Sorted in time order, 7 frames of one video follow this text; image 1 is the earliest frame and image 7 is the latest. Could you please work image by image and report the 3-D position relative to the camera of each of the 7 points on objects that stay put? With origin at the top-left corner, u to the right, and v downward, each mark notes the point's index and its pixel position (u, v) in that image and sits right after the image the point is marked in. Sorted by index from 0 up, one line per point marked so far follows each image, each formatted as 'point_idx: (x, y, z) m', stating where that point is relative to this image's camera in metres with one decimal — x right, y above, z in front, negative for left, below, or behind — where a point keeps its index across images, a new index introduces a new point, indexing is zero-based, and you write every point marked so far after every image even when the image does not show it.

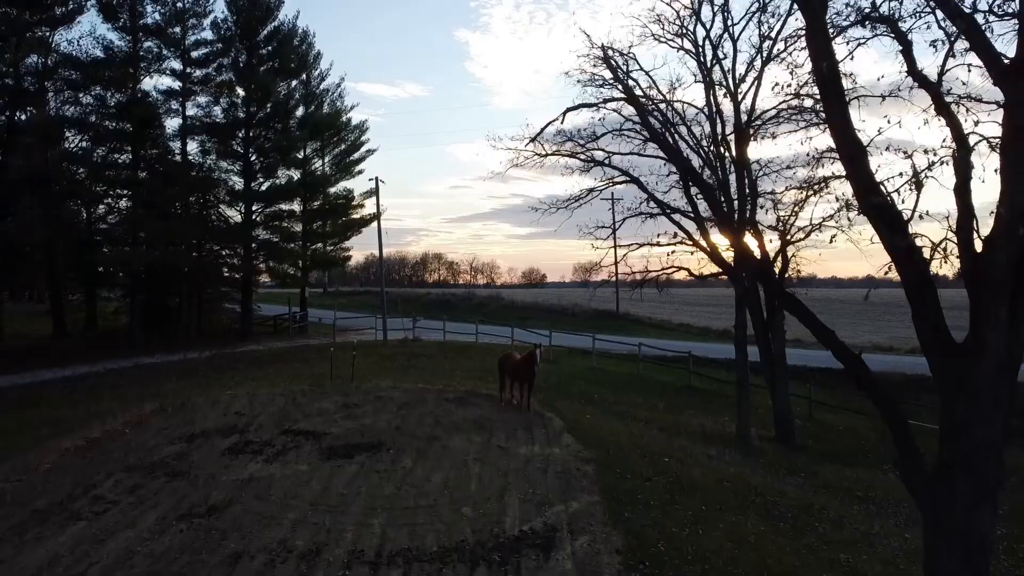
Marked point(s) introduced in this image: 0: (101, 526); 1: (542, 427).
0: (-3.7, -2.1, +8.7) m
1: (+0.4, -2.0, +14.2) m
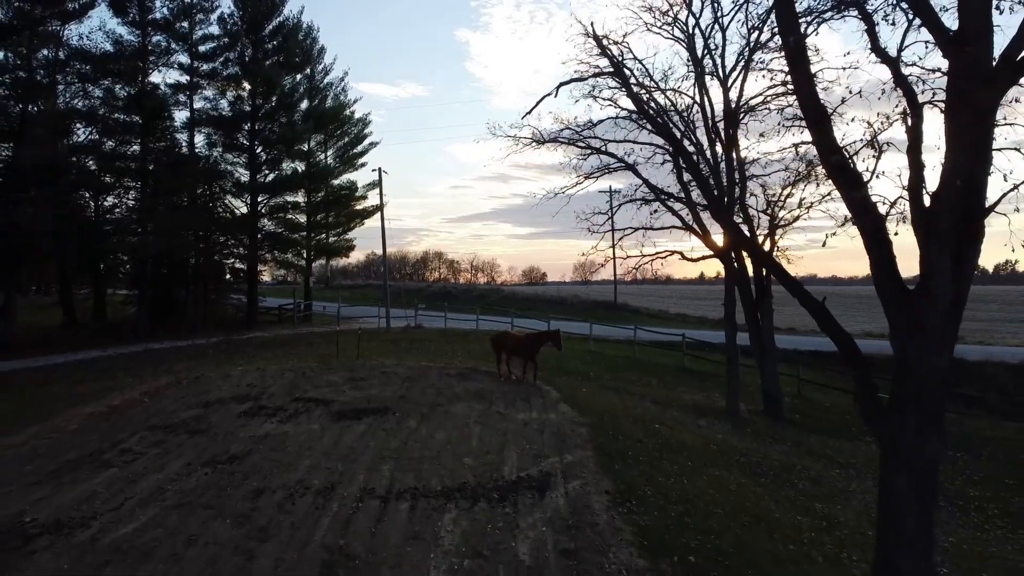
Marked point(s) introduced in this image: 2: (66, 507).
0: (-3.7, -1.8, +9.4) m
1: (+0.4, -1.7, +14.9) m
2: (-3.7, -1.8, +8.1) m
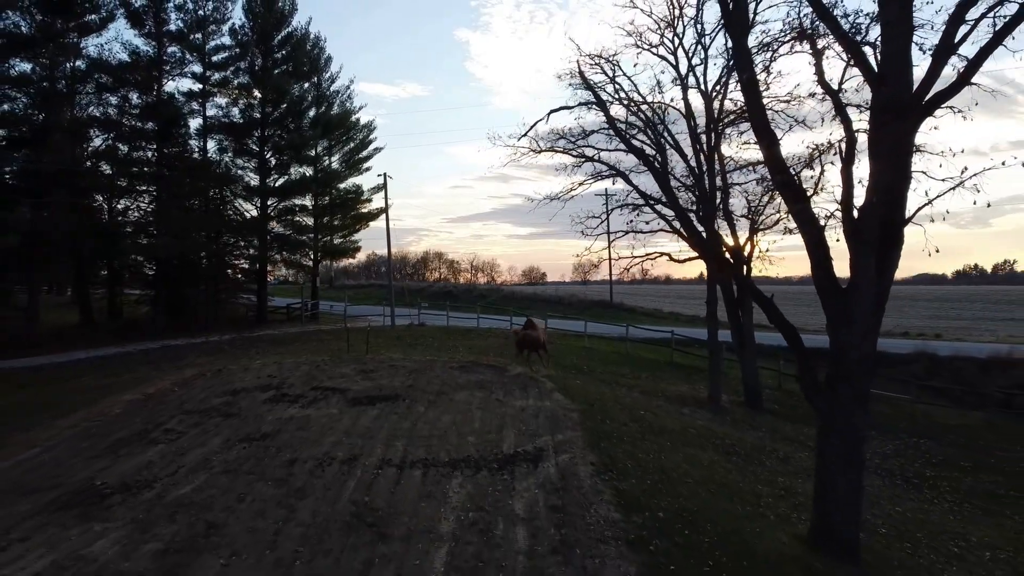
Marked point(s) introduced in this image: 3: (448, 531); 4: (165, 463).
0: (-3.7, -1.8, +10.8) m
1: (+0.4, -1.7, +16.3) m
2: (-3.8, -1.8, +9.5) m
3: (-0.5, -1.9, +7.7) m
4: (-3.6, -1.8, +9.9) m
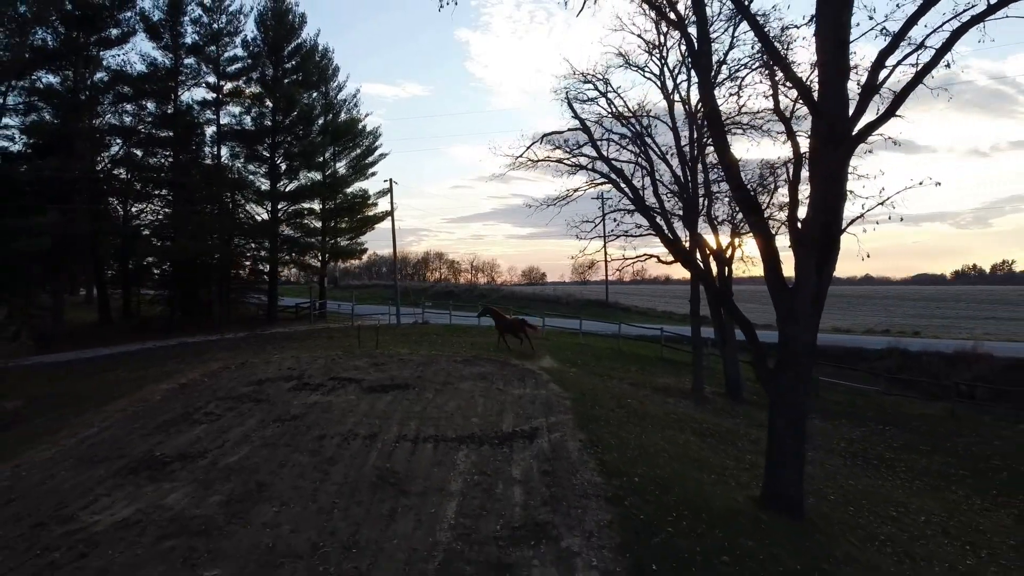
0: (-3.8, -1.8, +12.4) m
1: (+0.4, -1.7, +17.8) m
2: (-3.8, -1.8, +11.1) m
3: (-0.5, -1.9, +9.3) m
4: (-3.6, -1.8, +11.4) m
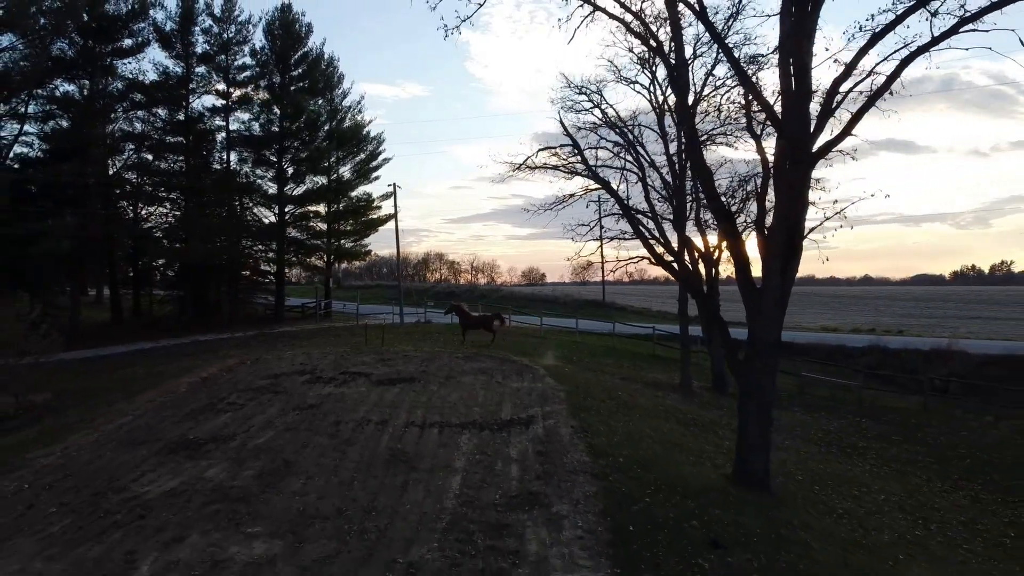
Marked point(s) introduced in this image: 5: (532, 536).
0: (-3.8, -1.8, +13.6) m
1: (+0.4, -1.7, +19.0) m
2: (-3.8, -1.8, +12.3) m
3: (-0.6, -1.9, +10.5) m
4: (-3.6, -1.8, +12.6) m
5: (+0.2, -2.1, +8.1) m
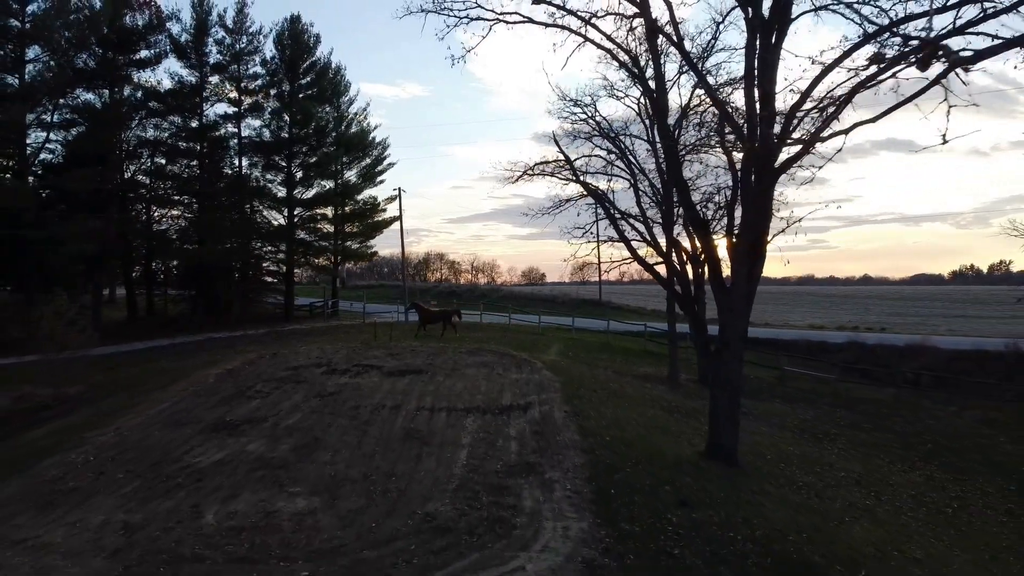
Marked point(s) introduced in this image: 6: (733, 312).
0: (-3.8, -1.8, +15.1) m
1: (+0.4, -1.6, +20.6) m
2: (-3.8, -1.8, +13.8) m
3: (-0.6, -1.9, +12.0) m
4: (-3.6, -1.8, +14.2) m
5: (+0.2, -2.1, +9.6) m
6: (+2.8, -0.3, +12.5) m
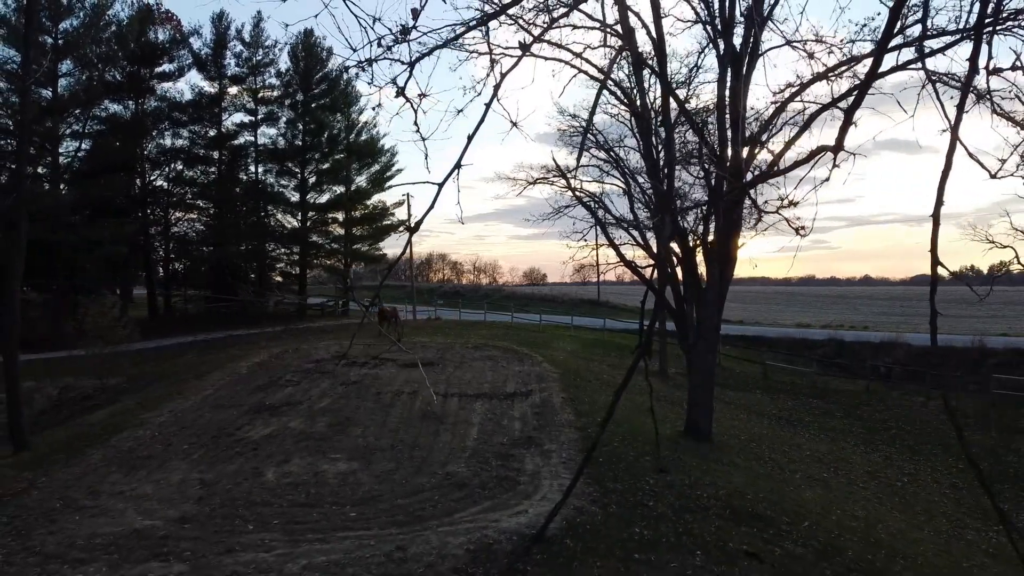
0: (-3.7, -1.8, +17.0) m
1: (+0.4, -1.7, +22.5) m
2: (-3.8, -1.8, +15.7) m
3: (-0.5, -1.9, +13.9) m
4: (-3.5, -1.8, +16.1) m
5: (+0.2, -2.1, +11.6) m
6: (+2.9, -0.3, +14.4) m
